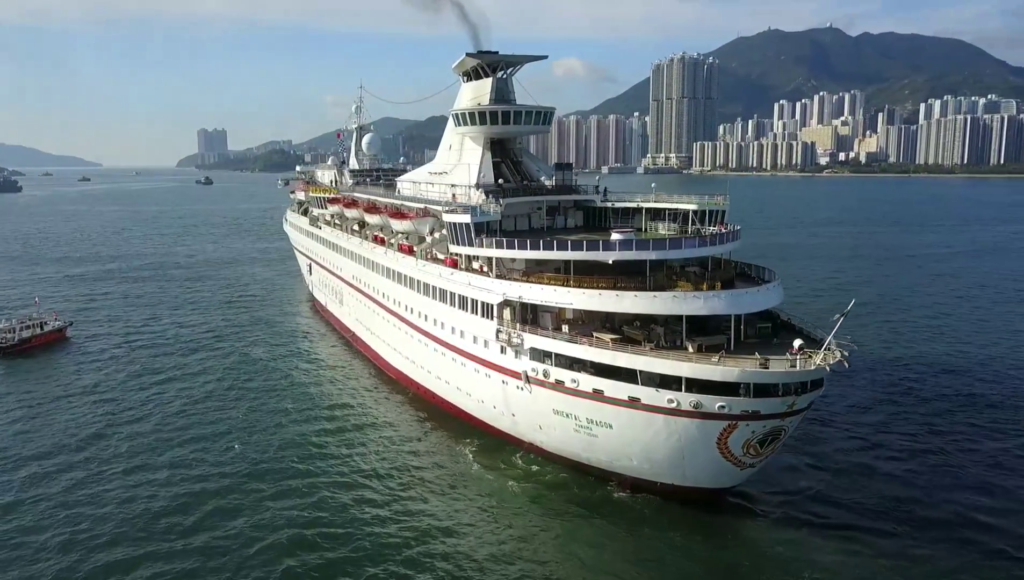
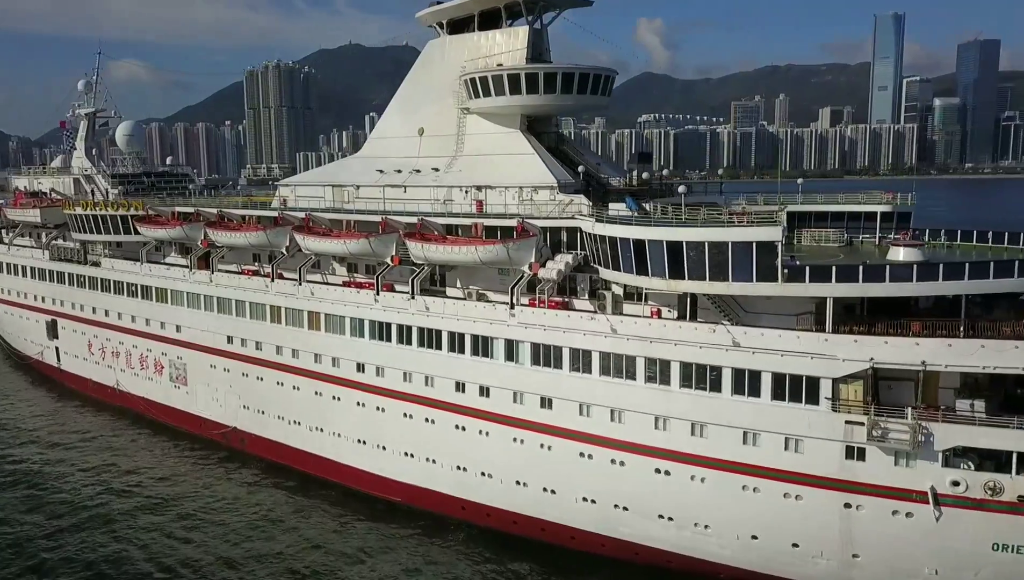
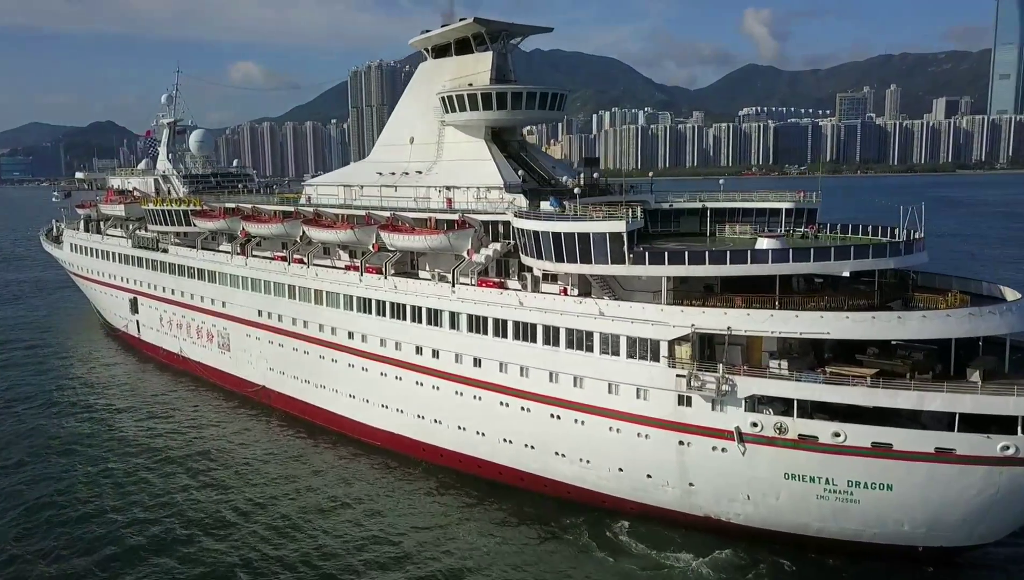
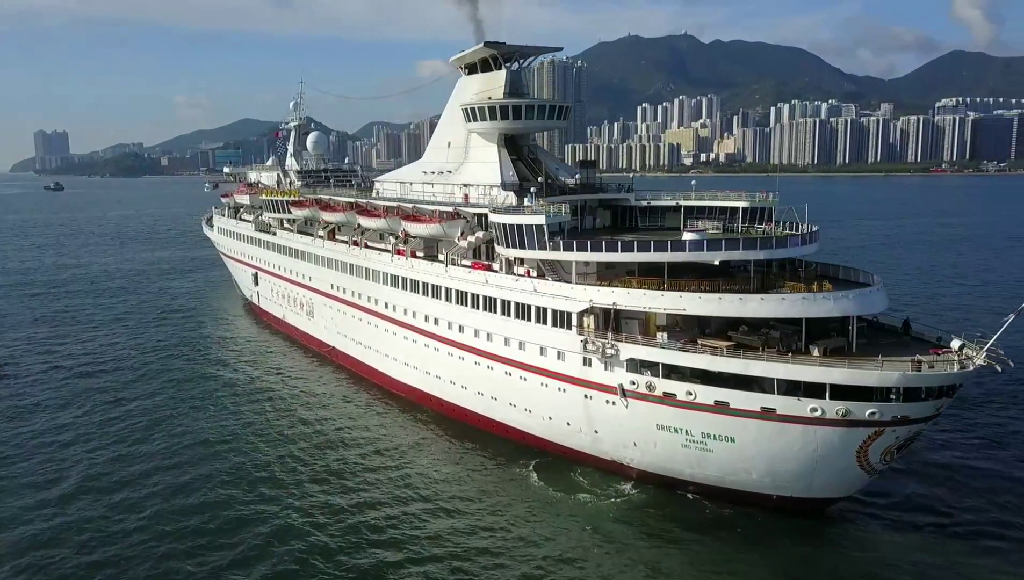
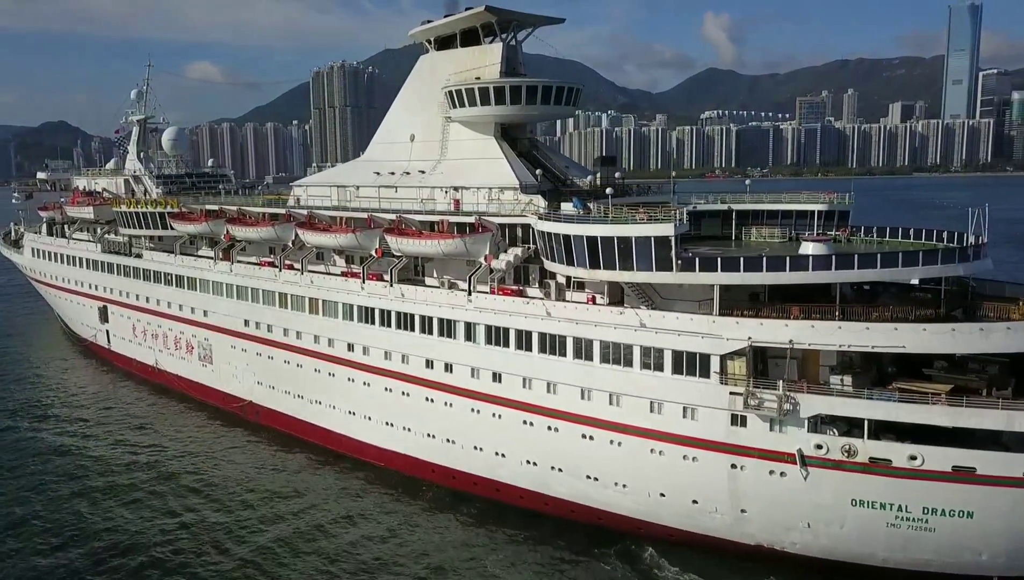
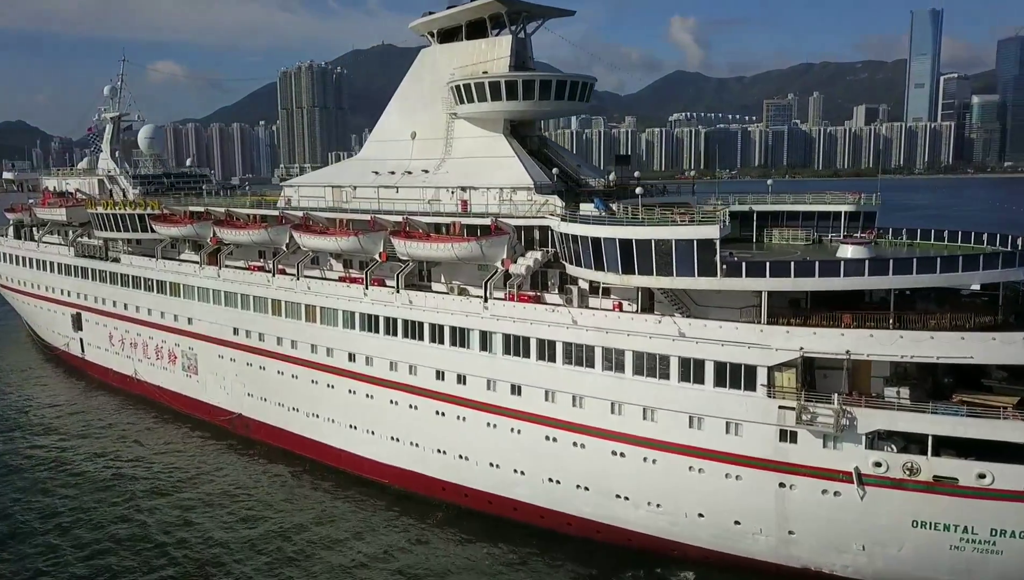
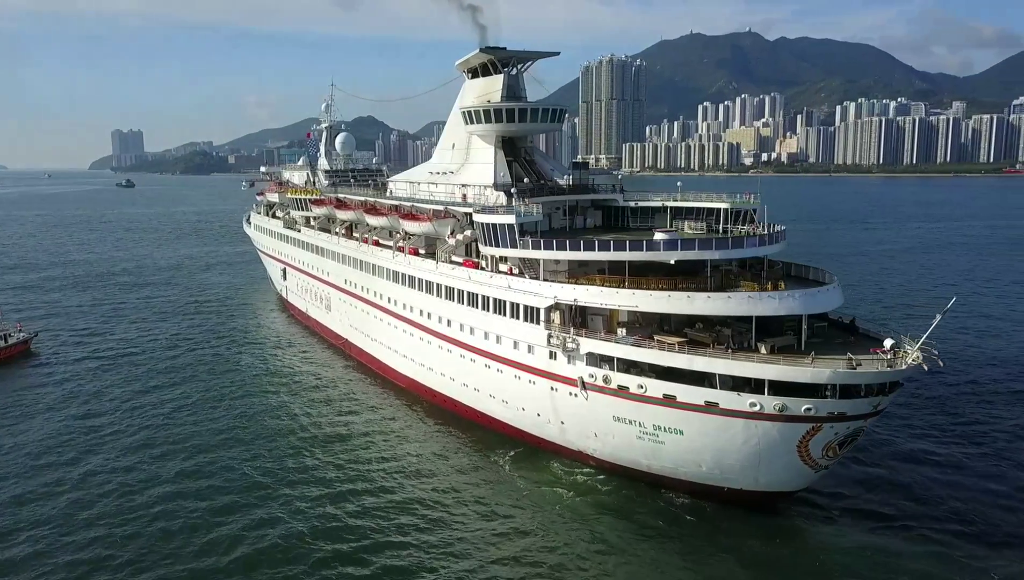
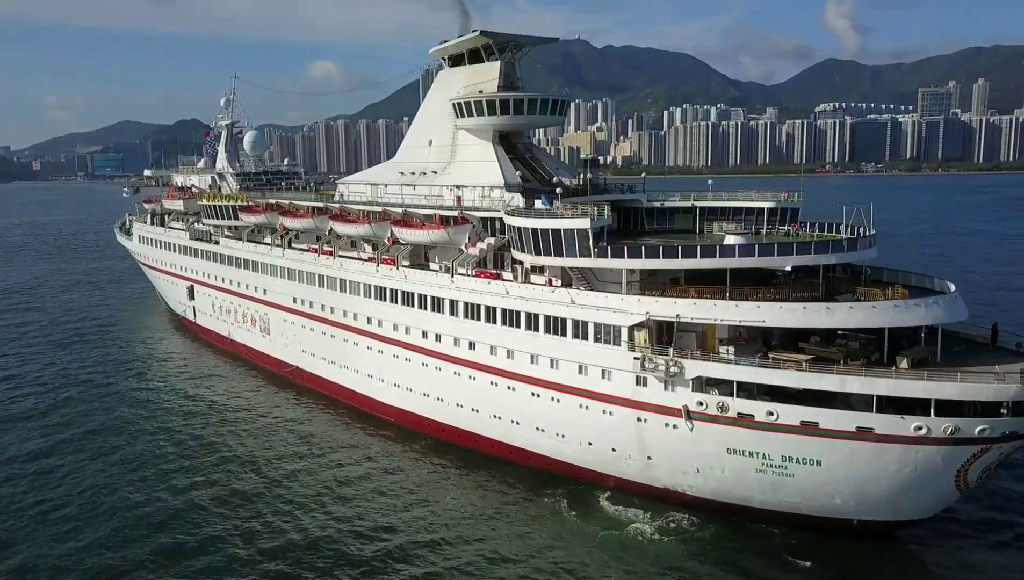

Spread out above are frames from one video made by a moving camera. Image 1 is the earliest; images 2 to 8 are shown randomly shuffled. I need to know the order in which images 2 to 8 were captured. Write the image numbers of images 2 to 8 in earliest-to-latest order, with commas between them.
7, 4, 8, 3, 5, 6, 2
